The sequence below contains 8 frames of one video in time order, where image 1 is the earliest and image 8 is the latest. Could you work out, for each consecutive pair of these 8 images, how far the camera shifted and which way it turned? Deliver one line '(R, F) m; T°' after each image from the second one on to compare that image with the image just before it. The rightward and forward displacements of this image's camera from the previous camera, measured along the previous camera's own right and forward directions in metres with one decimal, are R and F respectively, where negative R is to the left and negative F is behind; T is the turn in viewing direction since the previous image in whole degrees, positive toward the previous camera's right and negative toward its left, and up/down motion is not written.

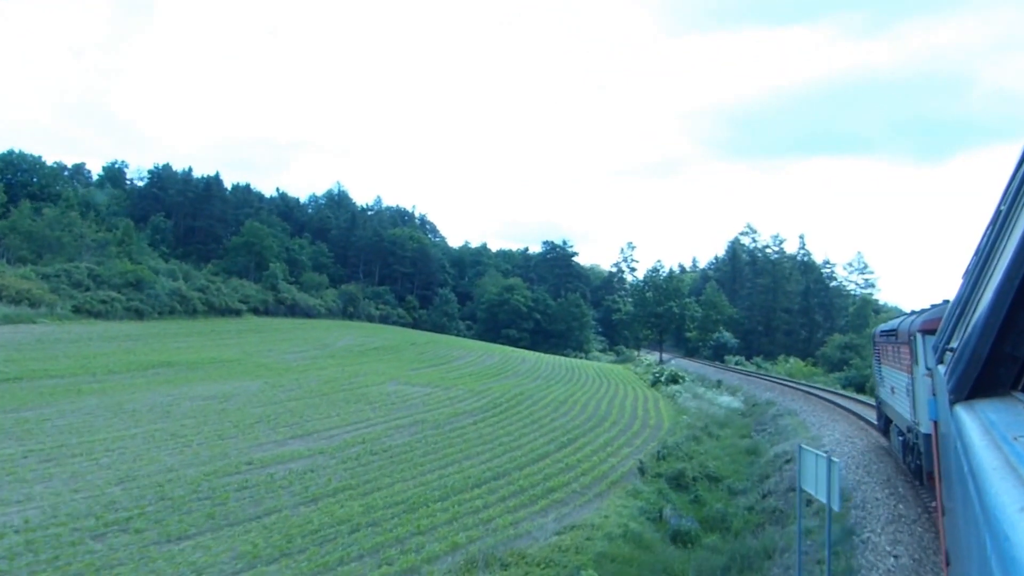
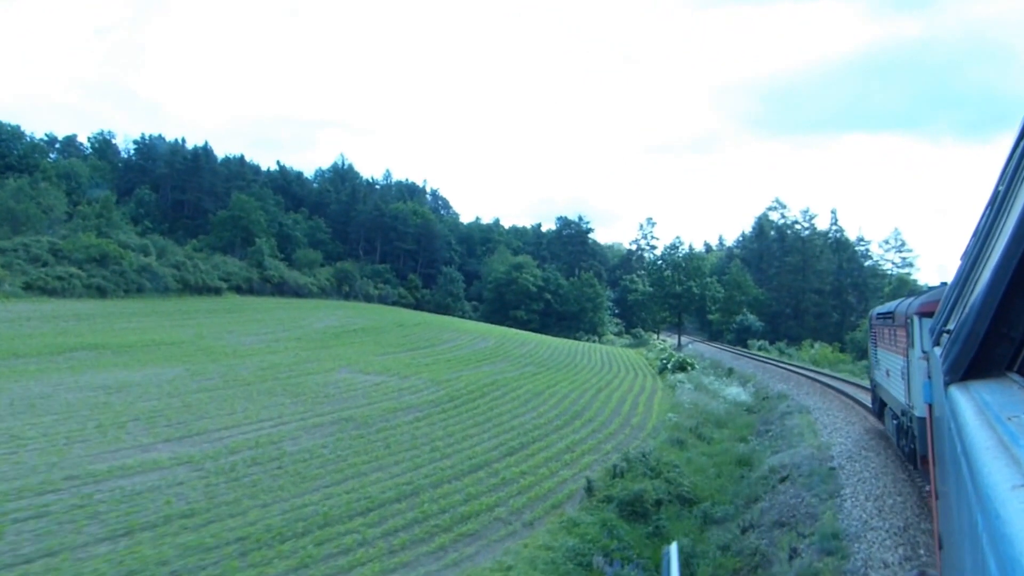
(+3.3, +4.9) m; -3°
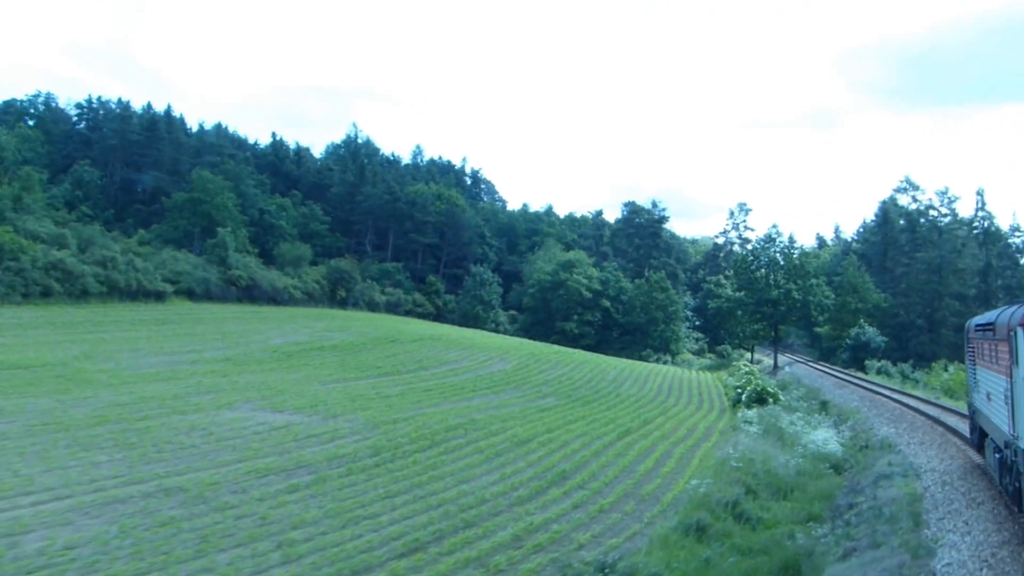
(+2.0, +15.7) m; -4°
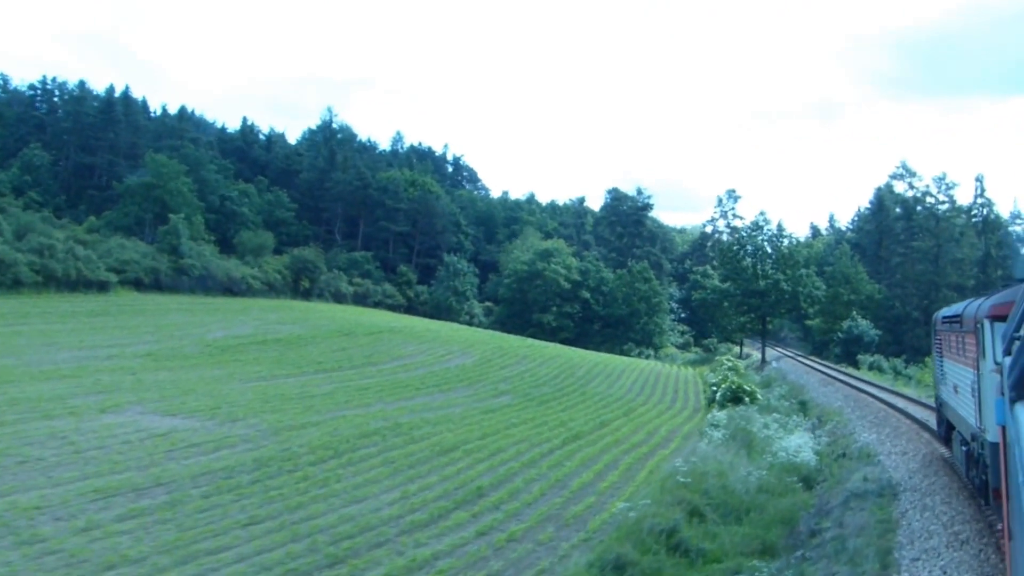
(+0.9, +2.8) m; 0°
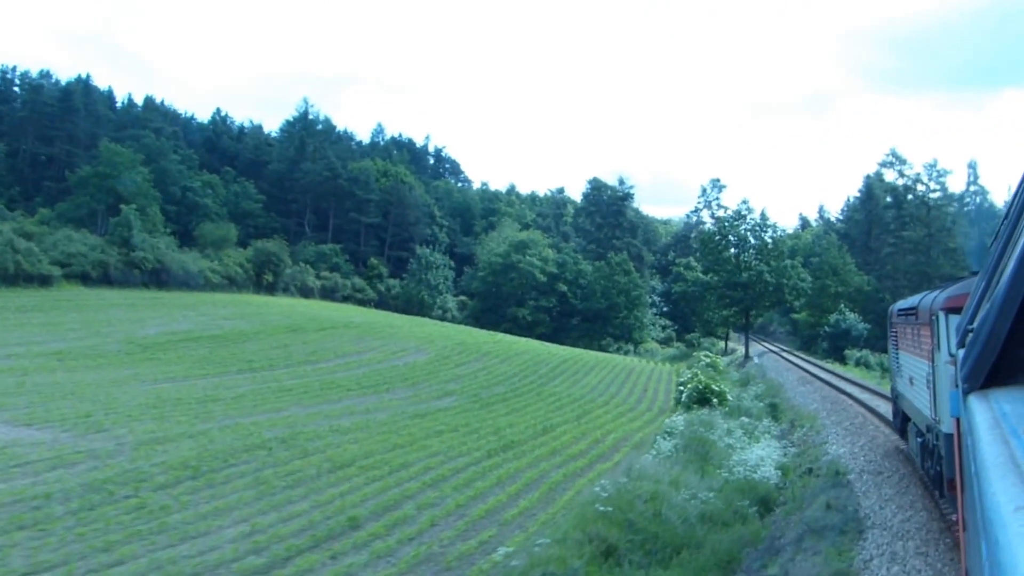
(+0.8, +2.2) m; 0°
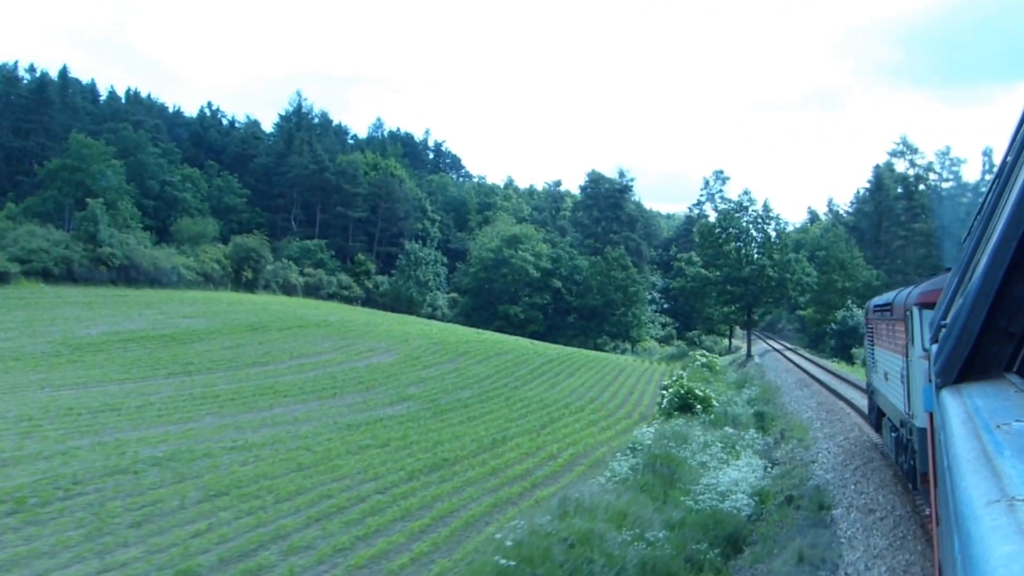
(+0.8, +2.2) m; -1°
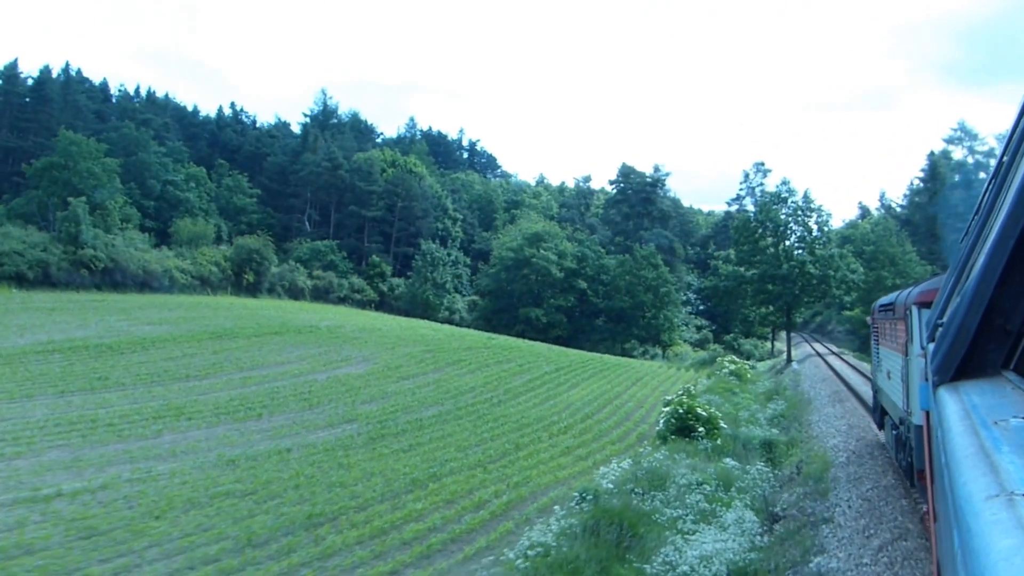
(+1.1, +3.4) m; -2°
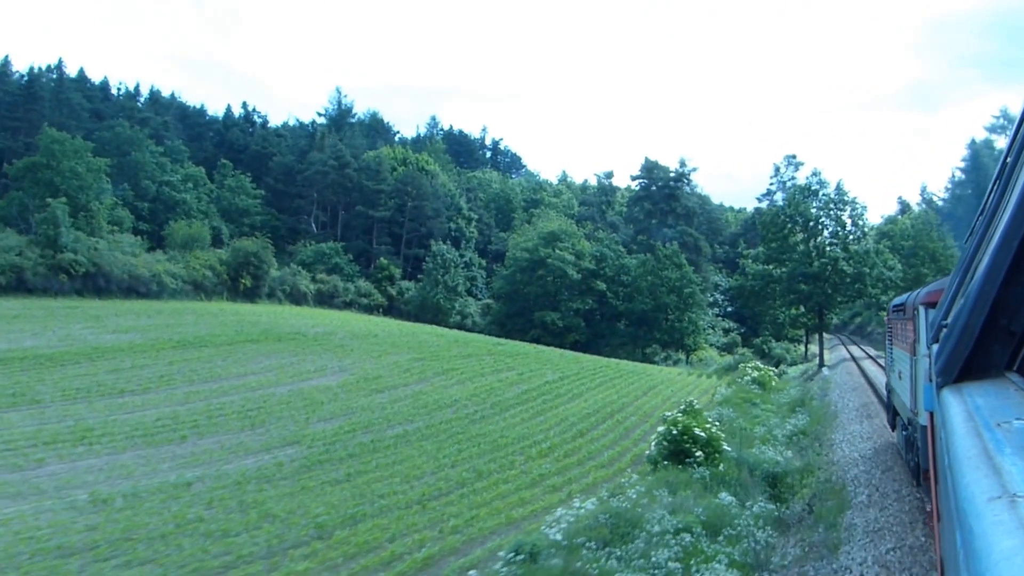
(+0.7, +2.5) m; -2°
